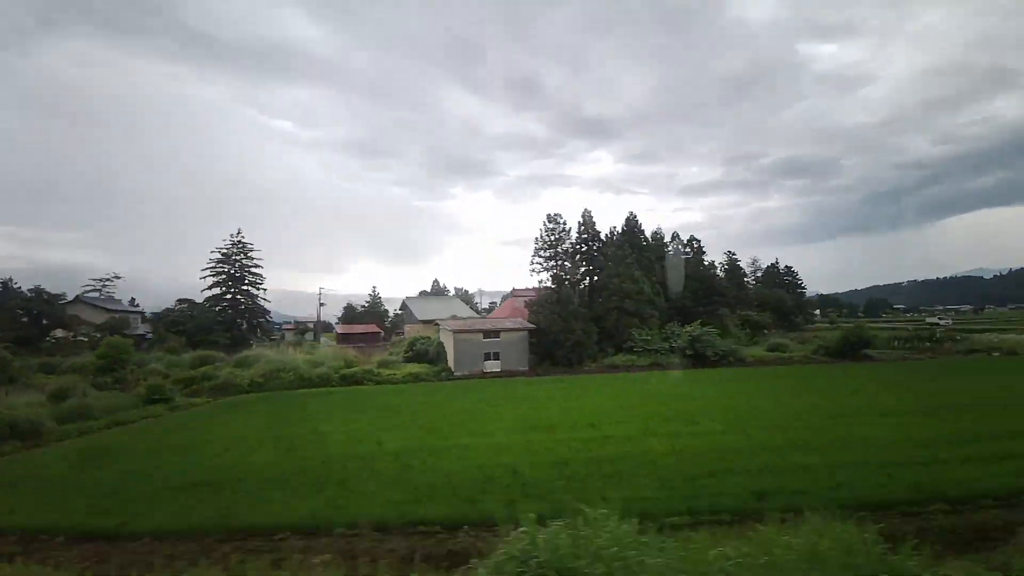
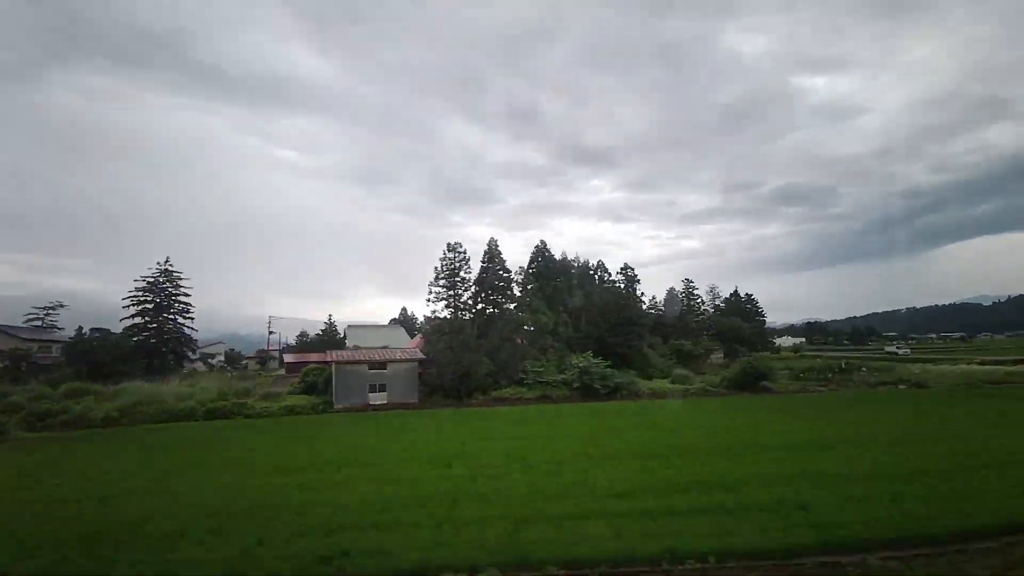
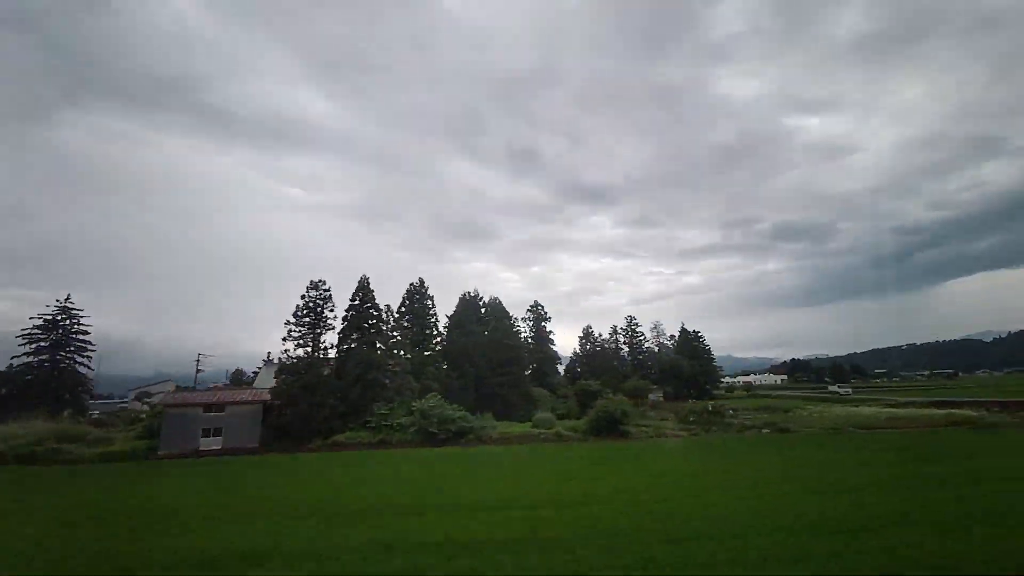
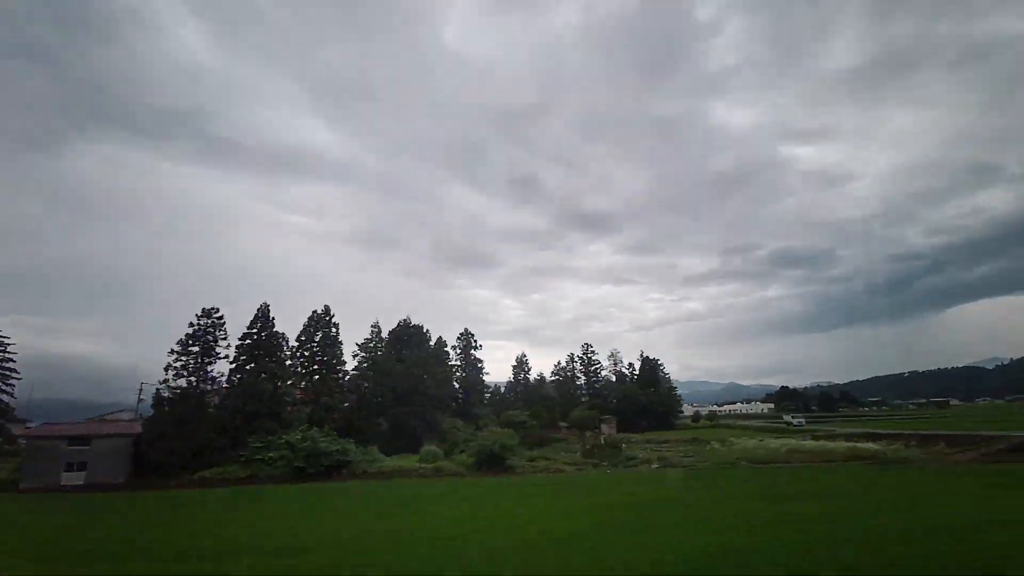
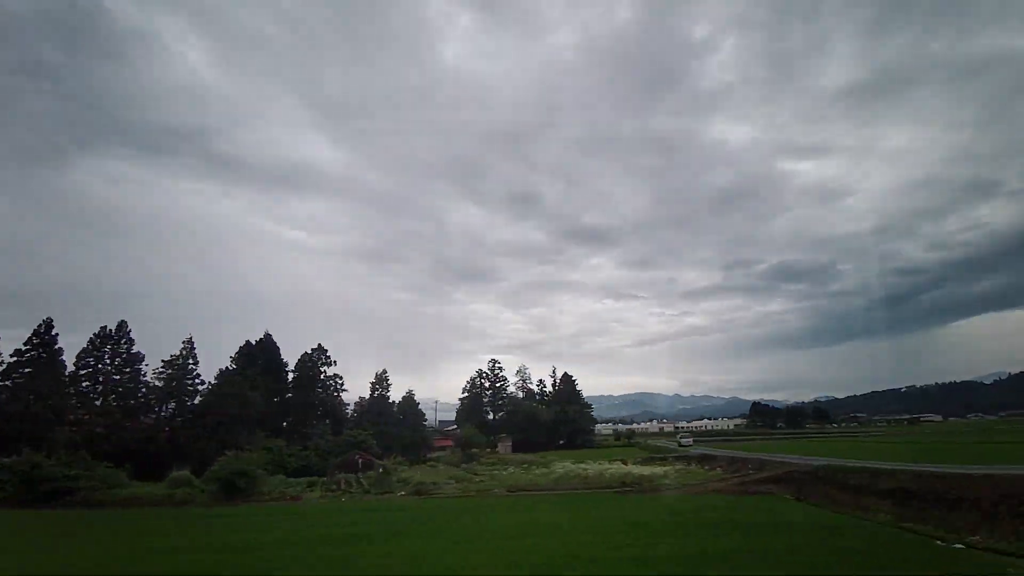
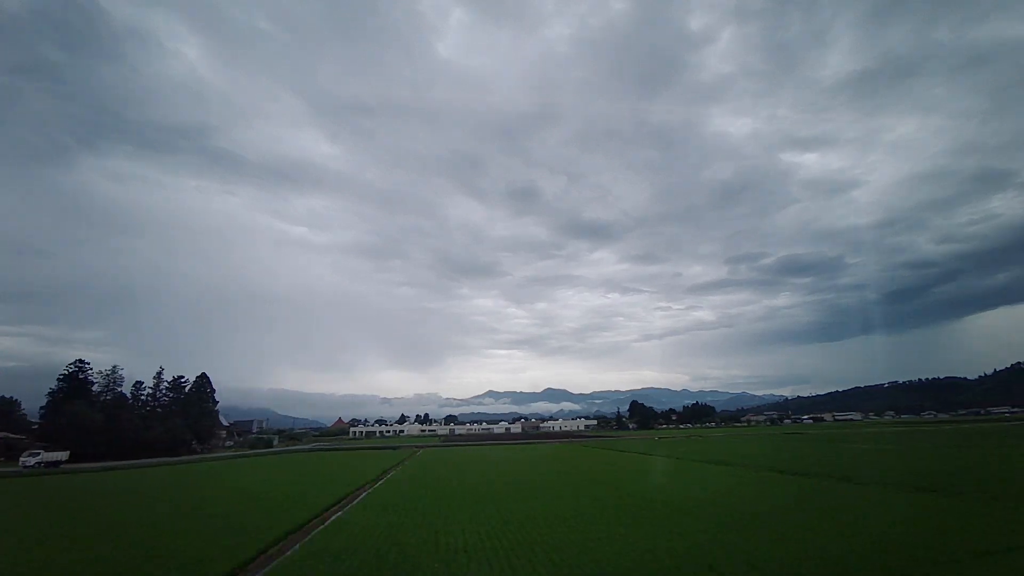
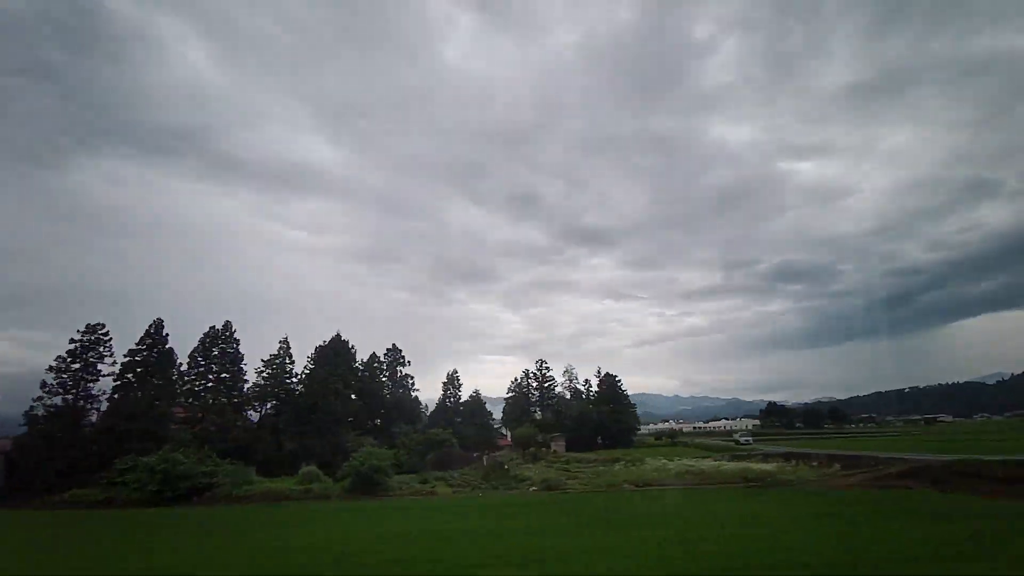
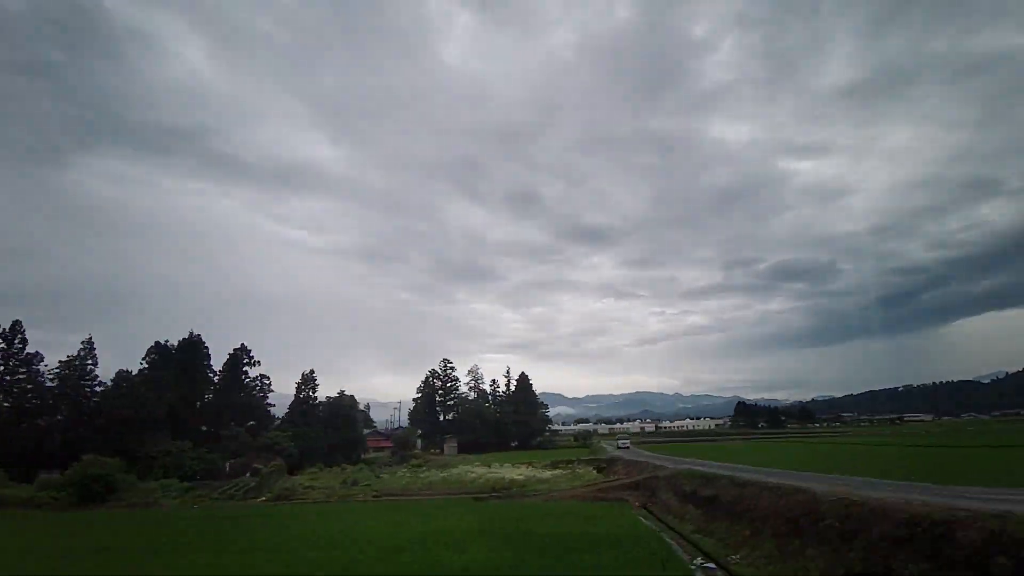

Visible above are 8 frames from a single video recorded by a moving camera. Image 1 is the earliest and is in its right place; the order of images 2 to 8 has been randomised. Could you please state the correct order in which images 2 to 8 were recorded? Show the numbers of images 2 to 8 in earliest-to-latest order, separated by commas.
2, 3, 4, 7, 5, 8, 6
